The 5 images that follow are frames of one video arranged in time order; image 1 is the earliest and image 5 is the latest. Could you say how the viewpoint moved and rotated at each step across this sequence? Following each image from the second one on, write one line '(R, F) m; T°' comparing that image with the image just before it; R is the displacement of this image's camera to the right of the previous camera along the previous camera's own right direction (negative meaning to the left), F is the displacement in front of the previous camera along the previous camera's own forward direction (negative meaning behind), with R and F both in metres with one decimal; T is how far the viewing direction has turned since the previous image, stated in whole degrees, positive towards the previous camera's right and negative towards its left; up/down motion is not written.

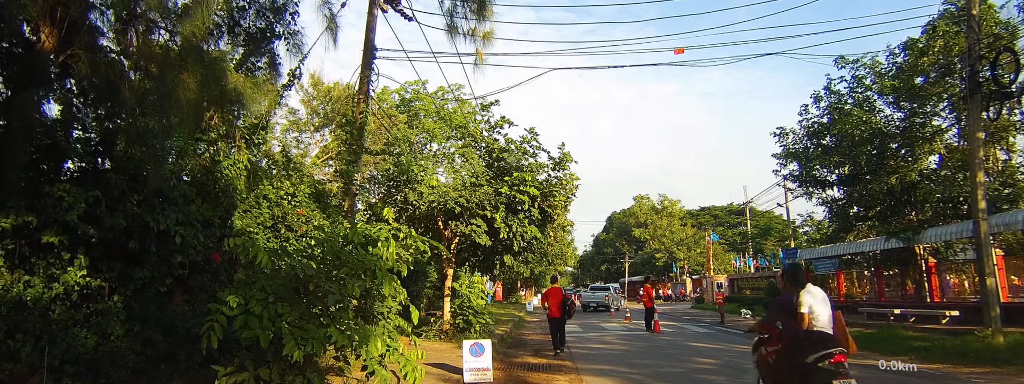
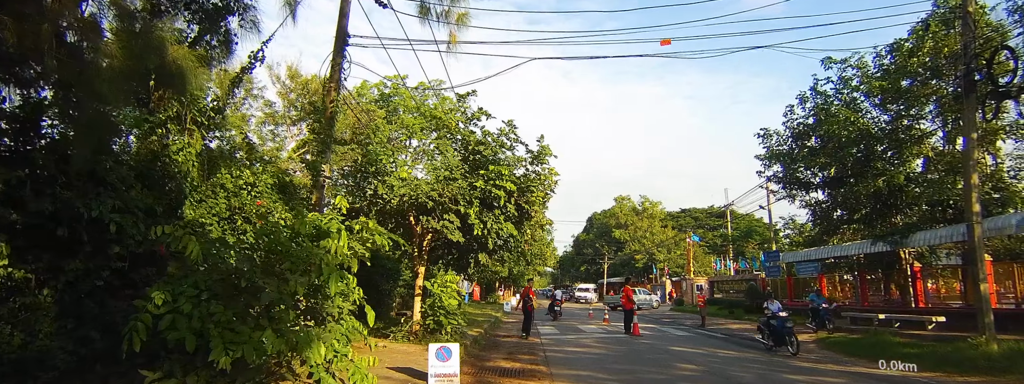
(+0.1, +0.5) m; +2°
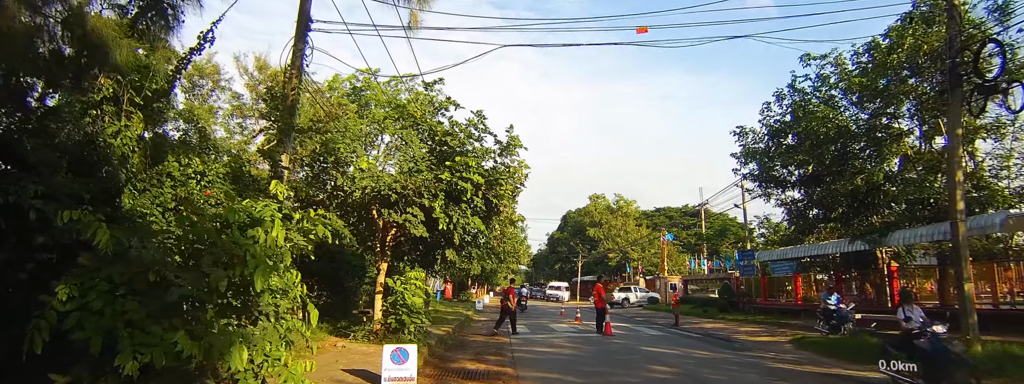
(+0.1, +0.5) m; +3°
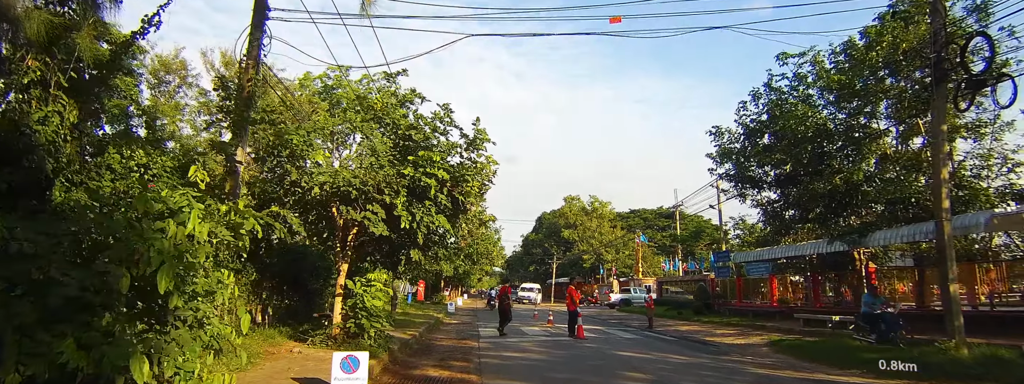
(+0.1, +0.5) m; +3°
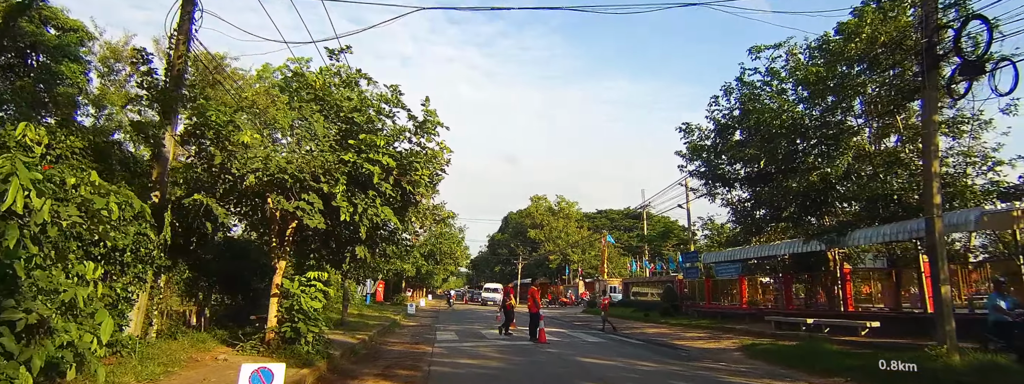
(+0.2, +0.8) m; +3°
